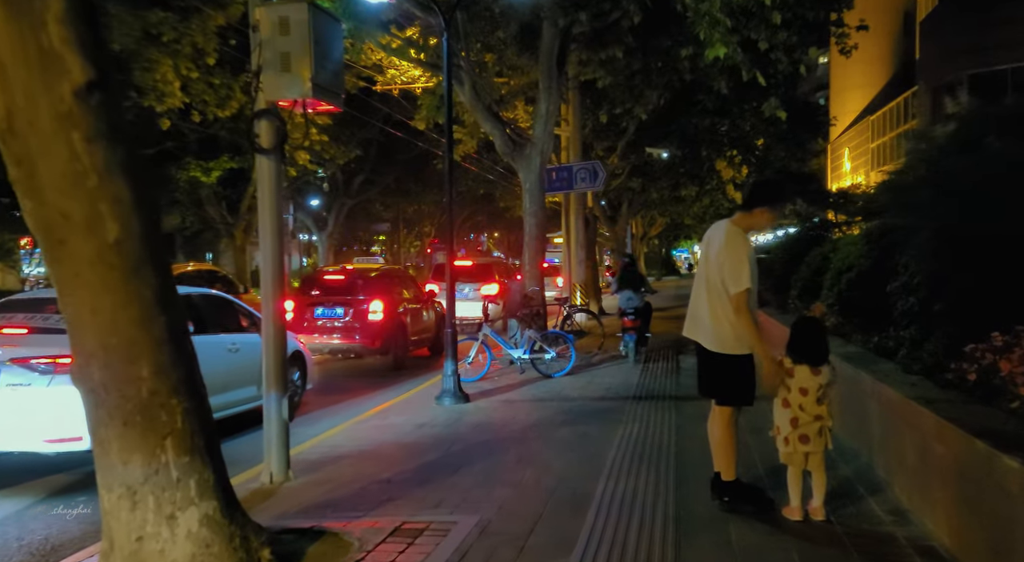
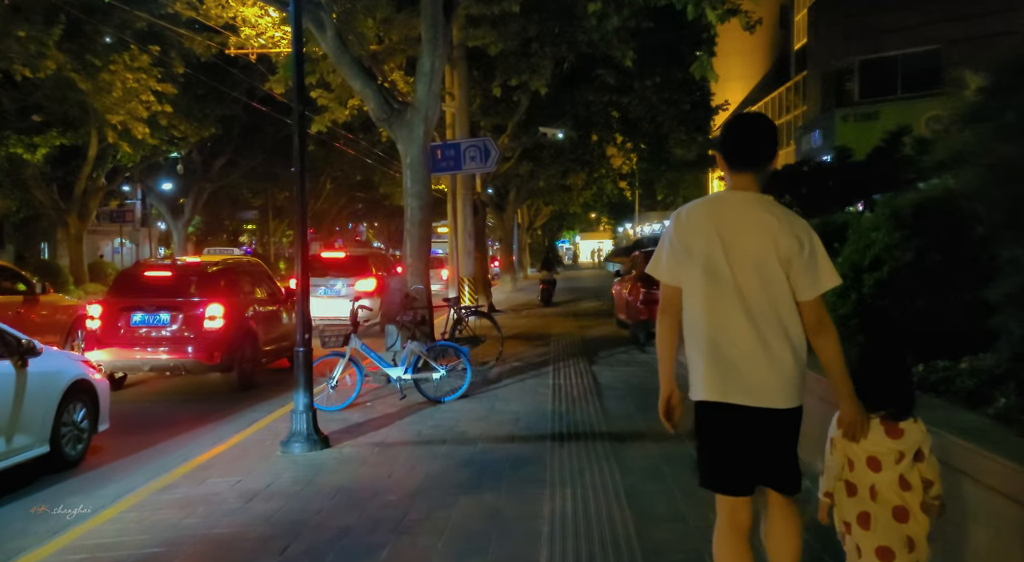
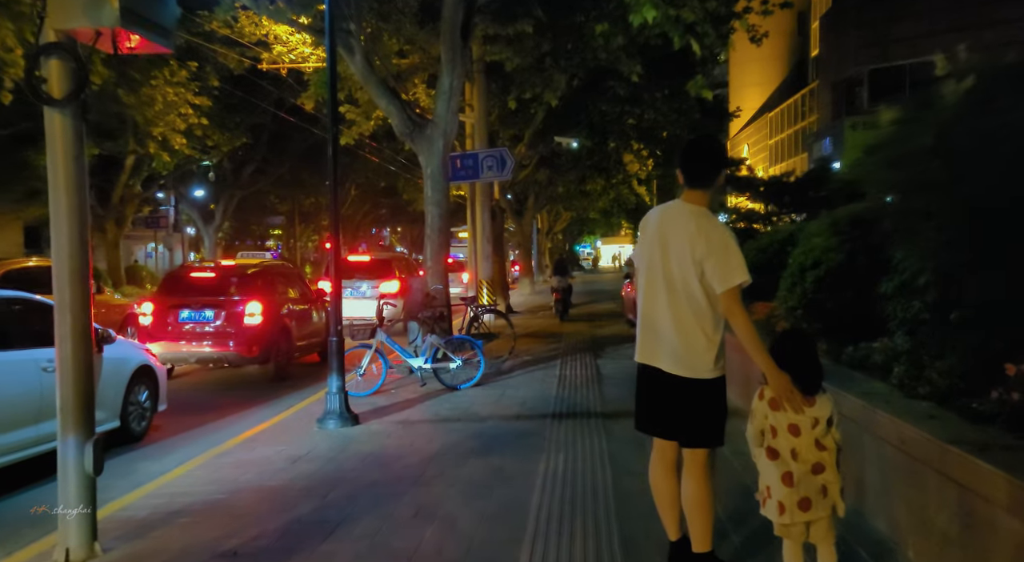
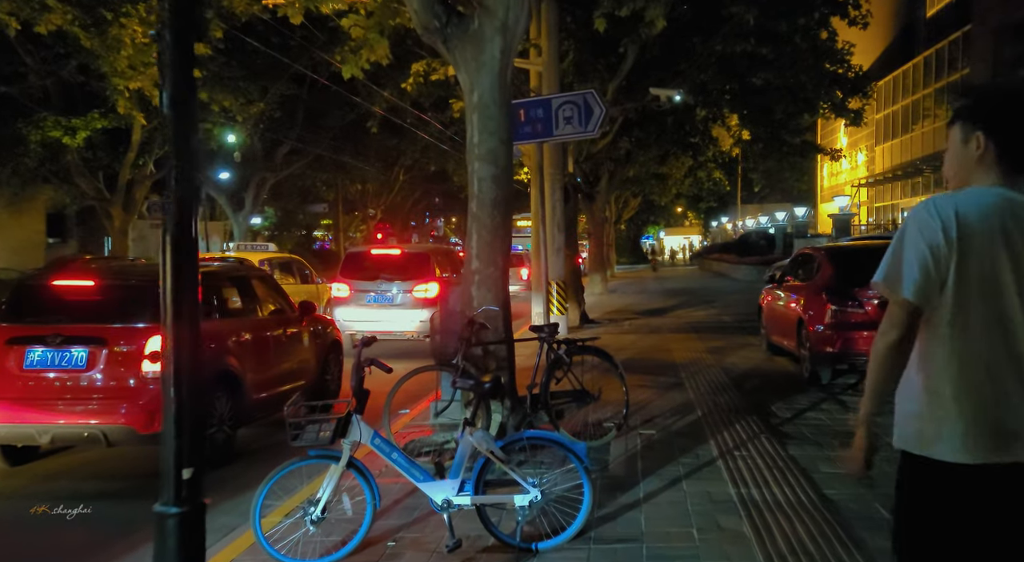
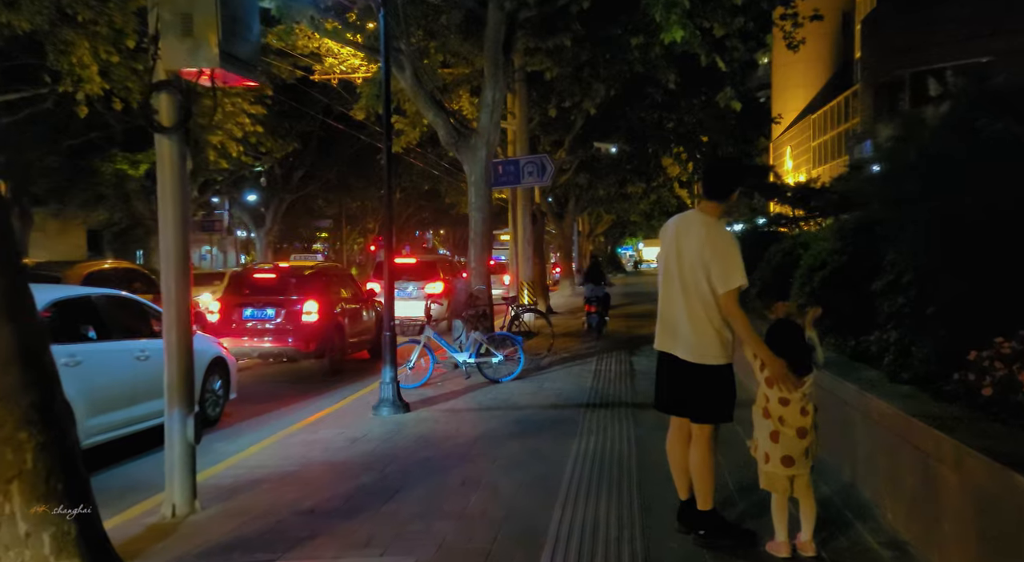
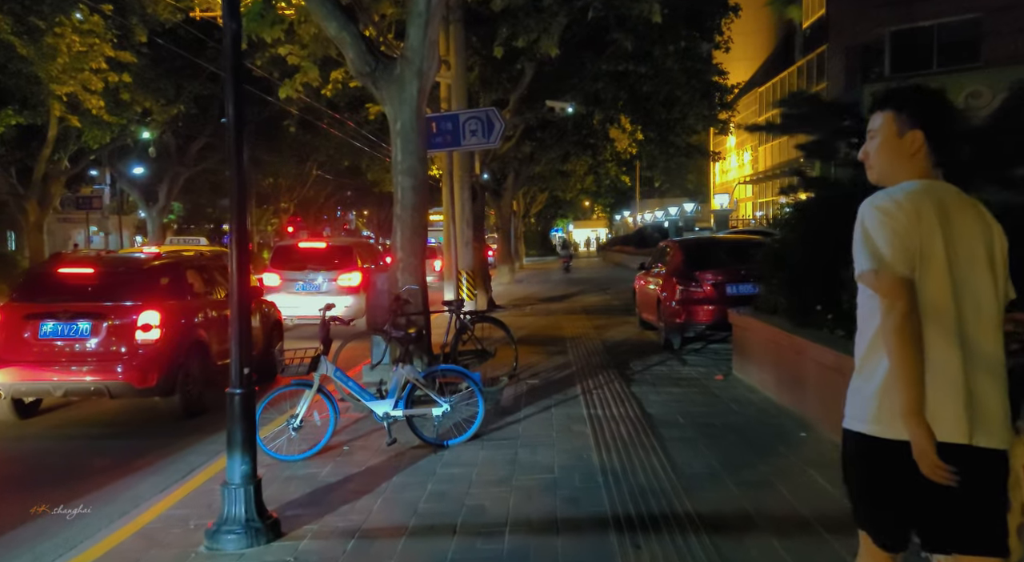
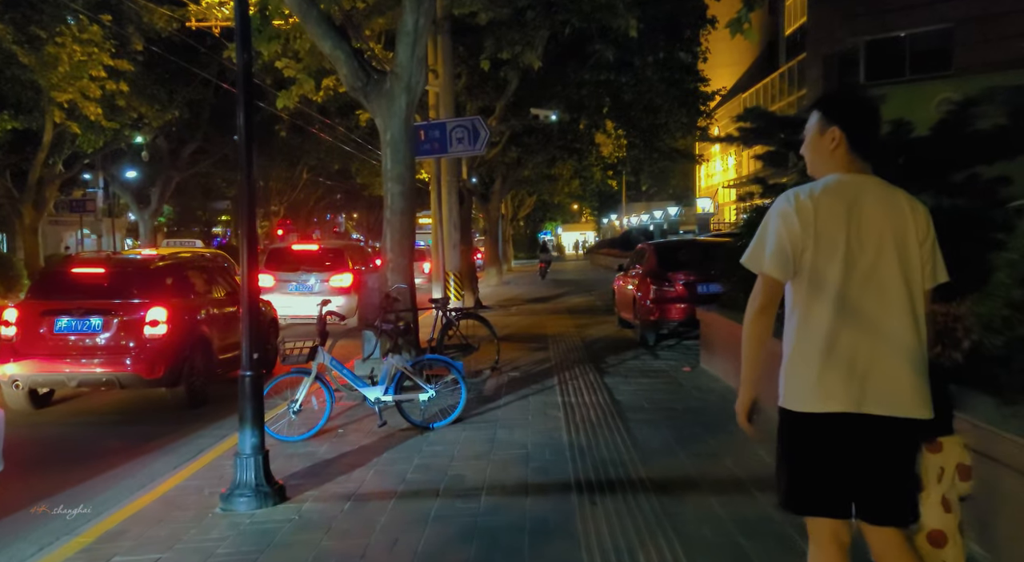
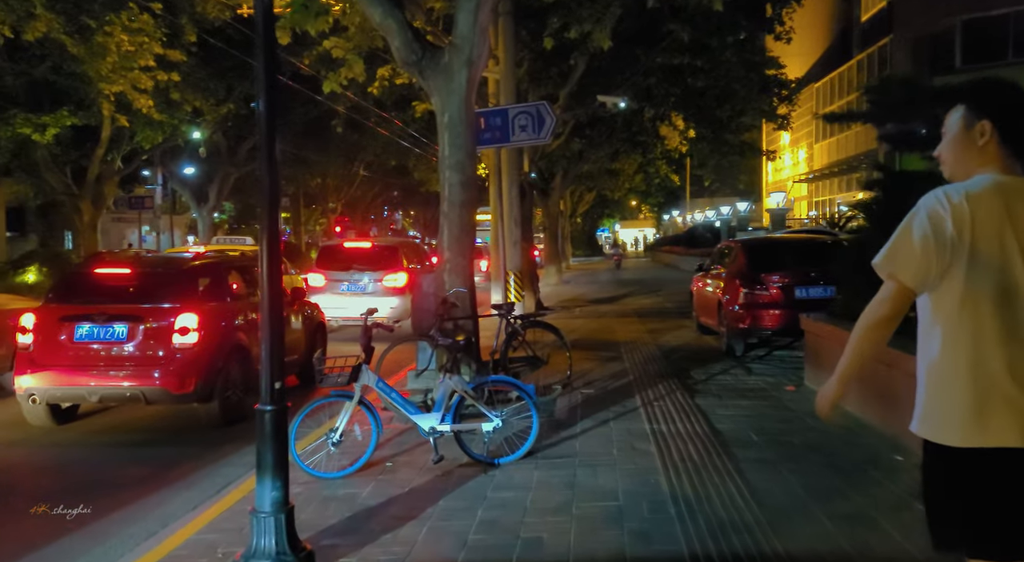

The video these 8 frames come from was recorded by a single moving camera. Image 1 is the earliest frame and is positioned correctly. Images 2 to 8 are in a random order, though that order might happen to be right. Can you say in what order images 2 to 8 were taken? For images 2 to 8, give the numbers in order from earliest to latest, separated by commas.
5, 3, 2, 7, 6, 8, 4
